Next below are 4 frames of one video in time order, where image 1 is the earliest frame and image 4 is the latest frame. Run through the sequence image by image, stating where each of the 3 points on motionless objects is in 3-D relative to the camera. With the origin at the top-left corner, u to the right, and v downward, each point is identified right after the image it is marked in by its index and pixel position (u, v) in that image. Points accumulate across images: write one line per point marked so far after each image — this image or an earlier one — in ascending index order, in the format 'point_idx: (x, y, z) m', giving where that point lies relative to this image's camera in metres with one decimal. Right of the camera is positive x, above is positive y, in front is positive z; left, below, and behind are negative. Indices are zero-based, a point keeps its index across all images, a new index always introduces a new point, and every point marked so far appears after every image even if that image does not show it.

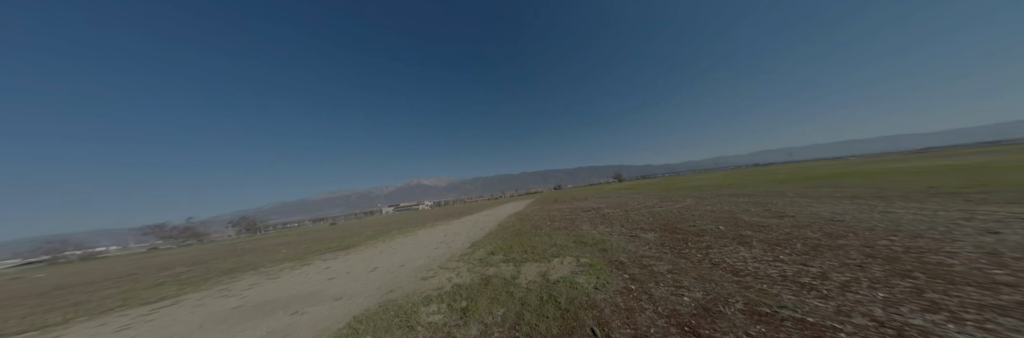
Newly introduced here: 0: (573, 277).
0: (+2.3, -3.6, +6.4) m
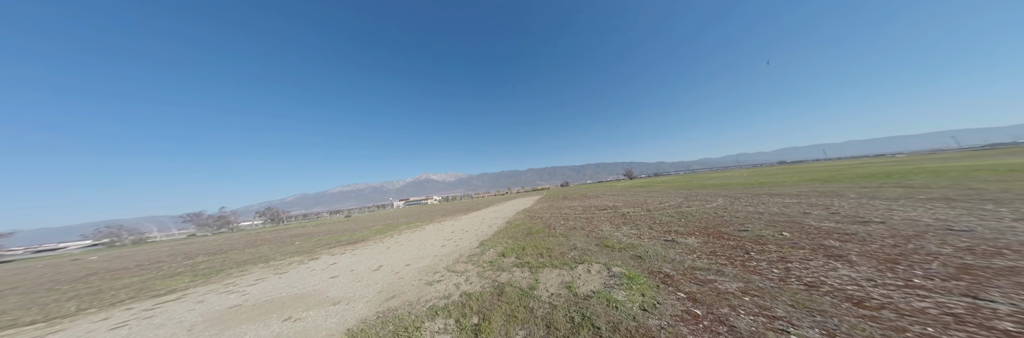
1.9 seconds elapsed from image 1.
0: (+2.9, -3.4, +5.2) m
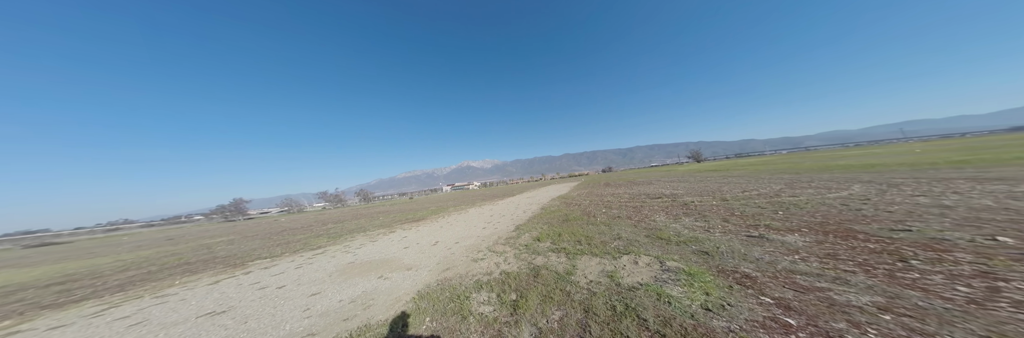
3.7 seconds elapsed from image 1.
0: (+3.7, -3.0, +4.8) m
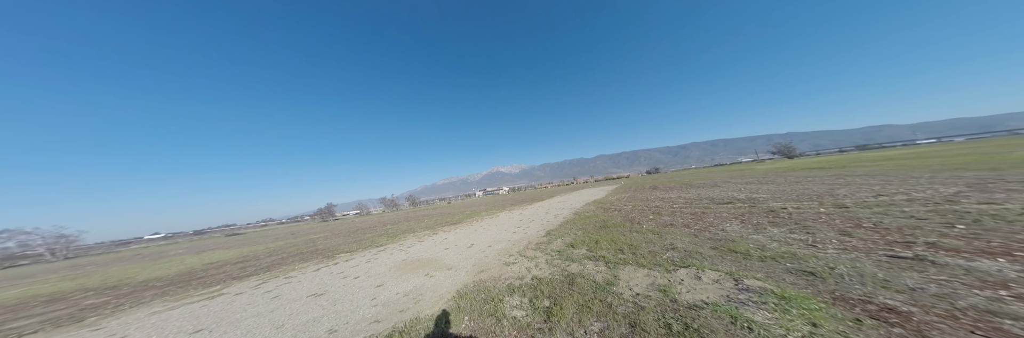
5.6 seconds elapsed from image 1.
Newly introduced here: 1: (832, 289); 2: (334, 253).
0: (+4.4, -2.9, +3.9) m
1: (+6.5, -2.6, +4.1) m
2: (-16.3, -7.6, +17.1) m
